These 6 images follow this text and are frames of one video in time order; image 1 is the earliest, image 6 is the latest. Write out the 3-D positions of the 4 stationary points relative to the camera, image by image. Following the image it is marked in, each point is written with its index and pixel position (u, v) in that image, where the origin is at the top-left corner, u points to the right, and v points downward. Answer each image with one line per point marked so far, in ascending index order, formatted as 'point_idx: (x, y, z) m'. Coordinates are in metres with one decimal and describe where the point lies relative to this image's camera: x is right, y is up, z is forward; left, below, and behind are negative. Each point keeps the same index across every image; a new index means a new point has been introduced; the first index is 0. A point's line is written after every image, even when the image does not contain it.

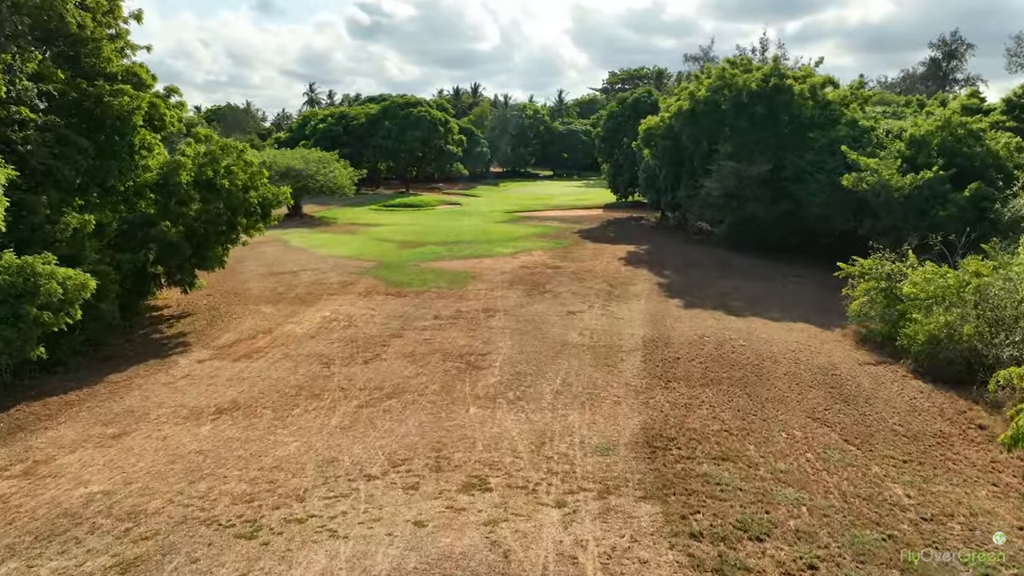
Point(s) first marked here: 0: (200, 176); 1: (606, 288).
0: (-6.5, +2.3, +14.2) m
1: (+2.7, 0.0, +19.5) m
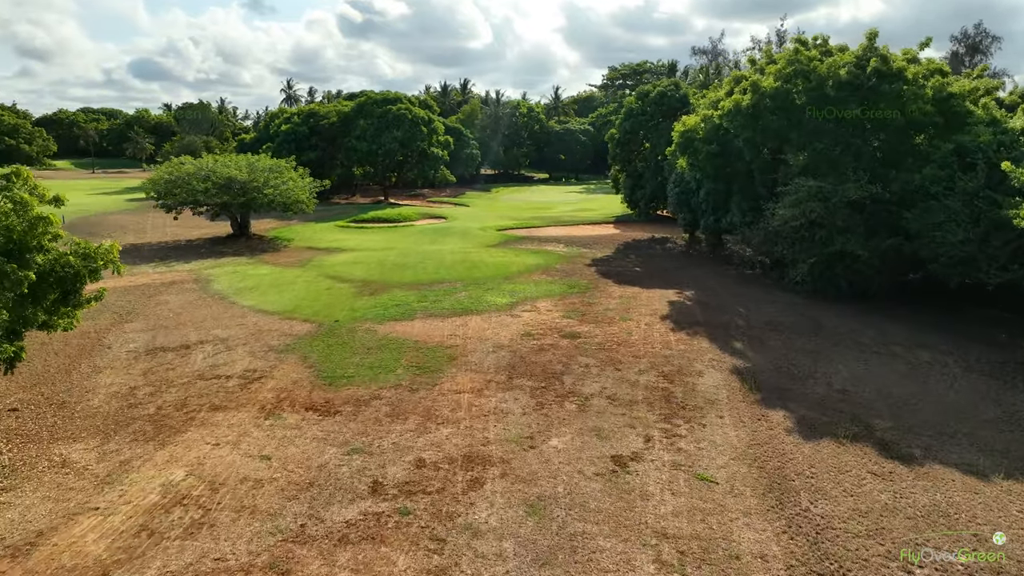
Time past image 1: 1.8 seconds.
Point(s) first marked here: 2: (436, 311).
0: (-6.5, +0.5, +7.0) m
1: (+2.7, -1.8, +12.4) m
2: (-2.0, -0.6, +18.0) m
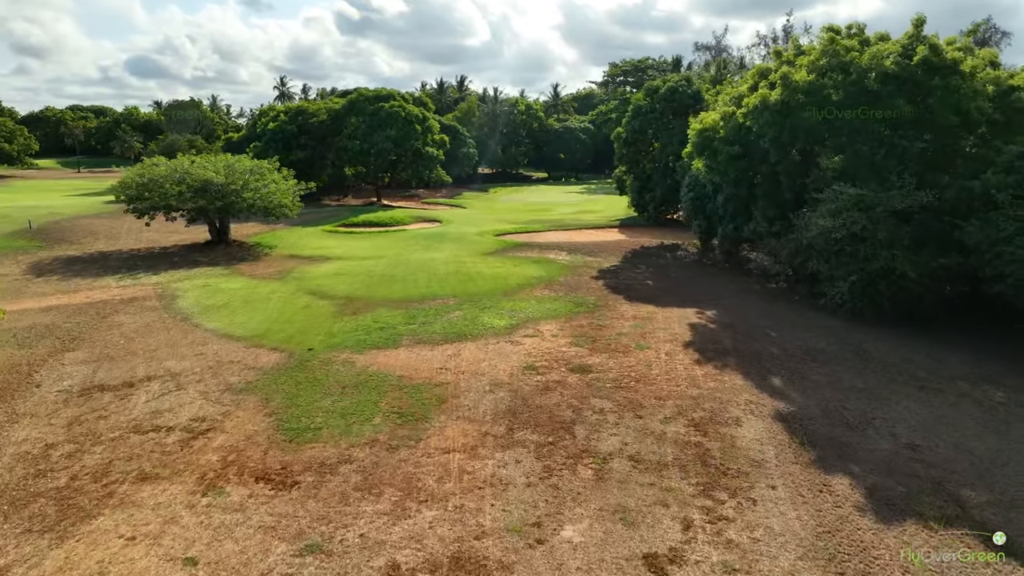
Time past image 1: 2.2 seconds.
0: (-6.5, 0.0, +4.8) m
1: (+2.7, -2.3, +10.3) m
2: (-2.0, -1.1, +15.8) m
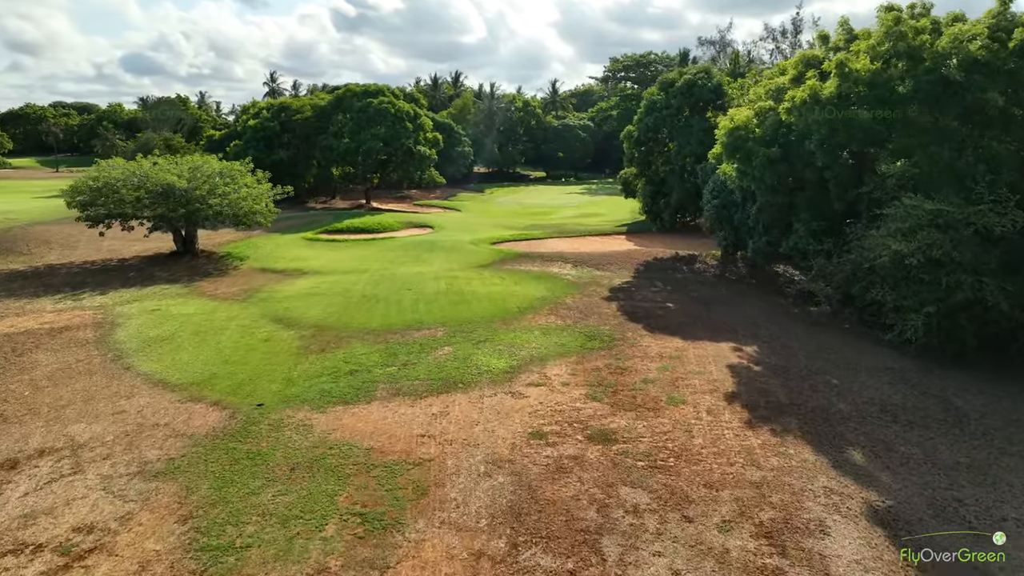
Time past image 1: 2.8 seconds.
0: (-6.4, -0.7, +1.8) m
1: (+2.8, -3.0, +7.3) m
2: (-2.0, -1.8, +12.9) m
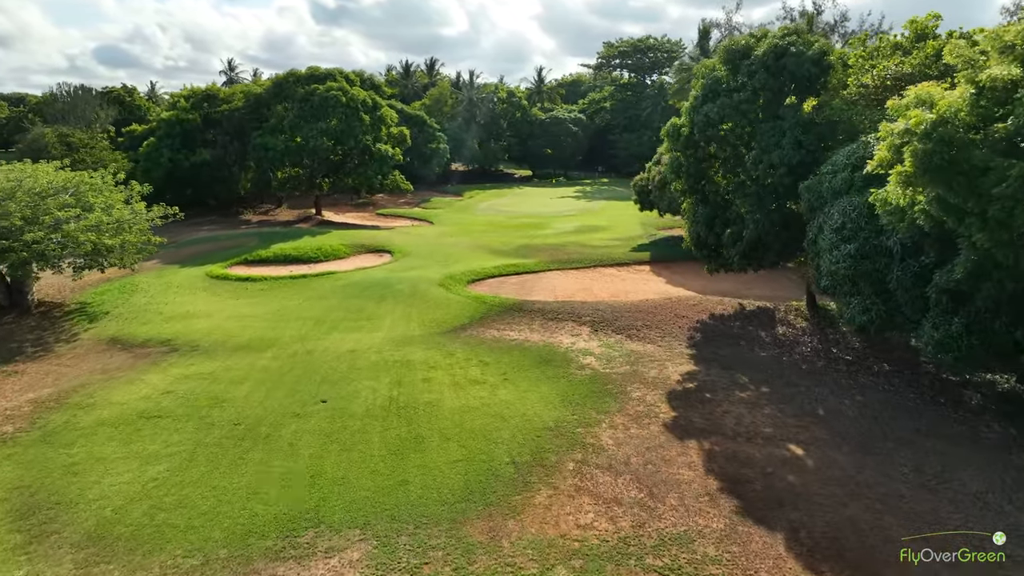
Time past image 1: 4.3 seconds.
0: (-6.1, -2.9, -7.2) m
1: (+2.9, -5.1, -1.4) m
2: (-2.0, -3.8, +4.0) m
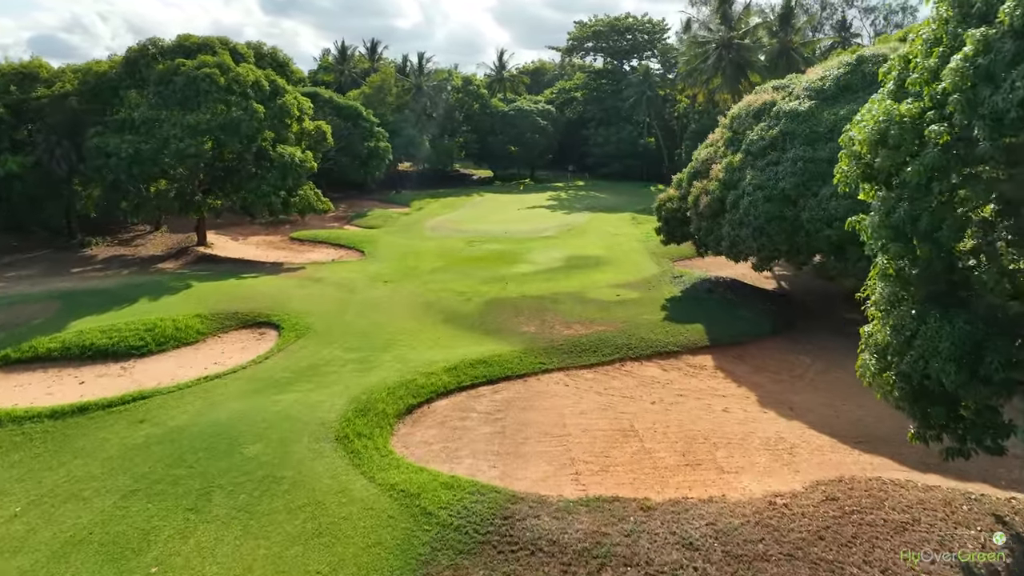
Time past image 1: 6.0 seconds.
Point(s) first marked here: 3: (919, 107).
0: (-4.7, -5.8, -18.3) m
1: (+4.0, -7.8, -12.0) m
2: (-1.3, -6.5, -6.9) m
3: (+4.1, +1.9, +7.0) m
